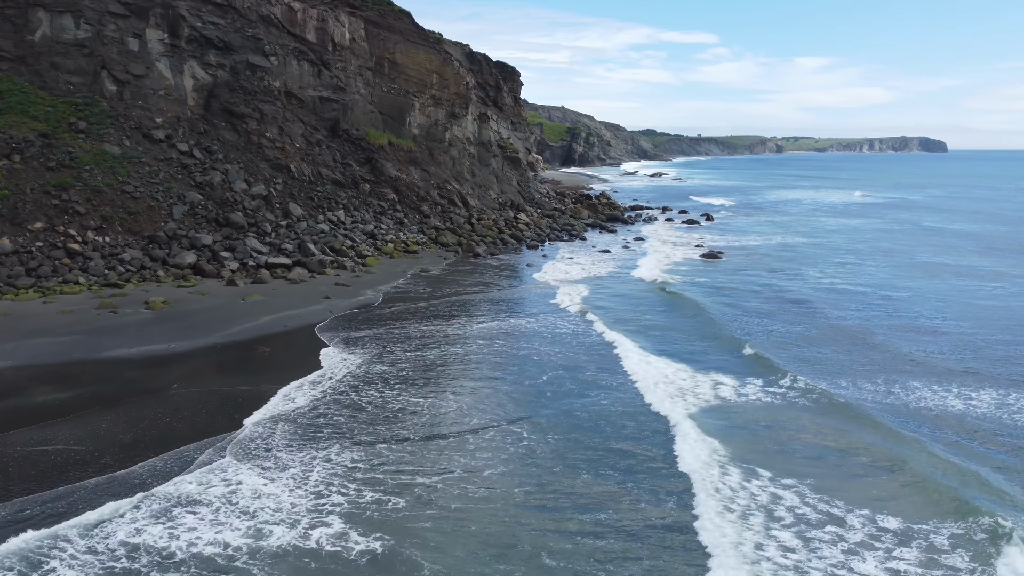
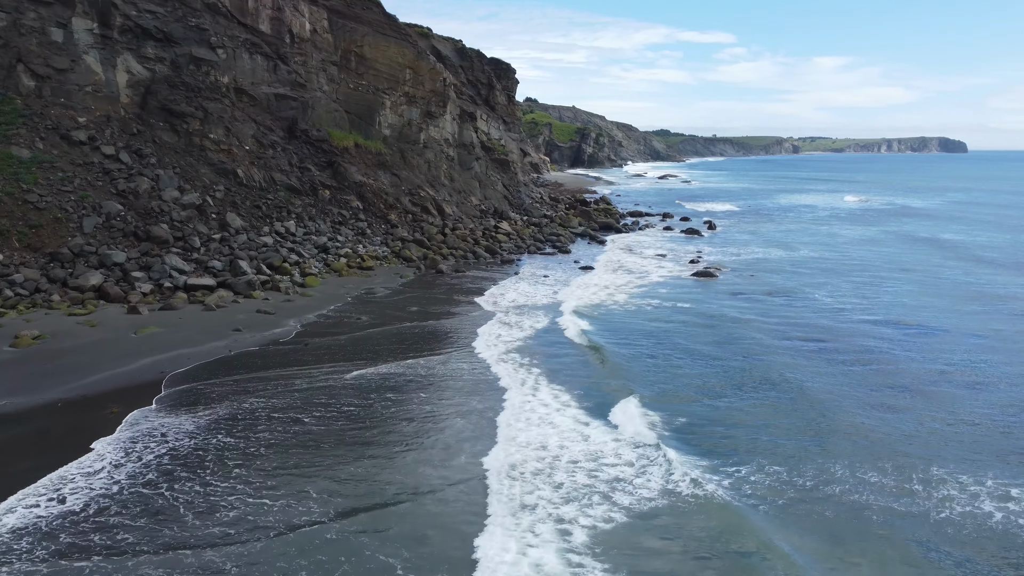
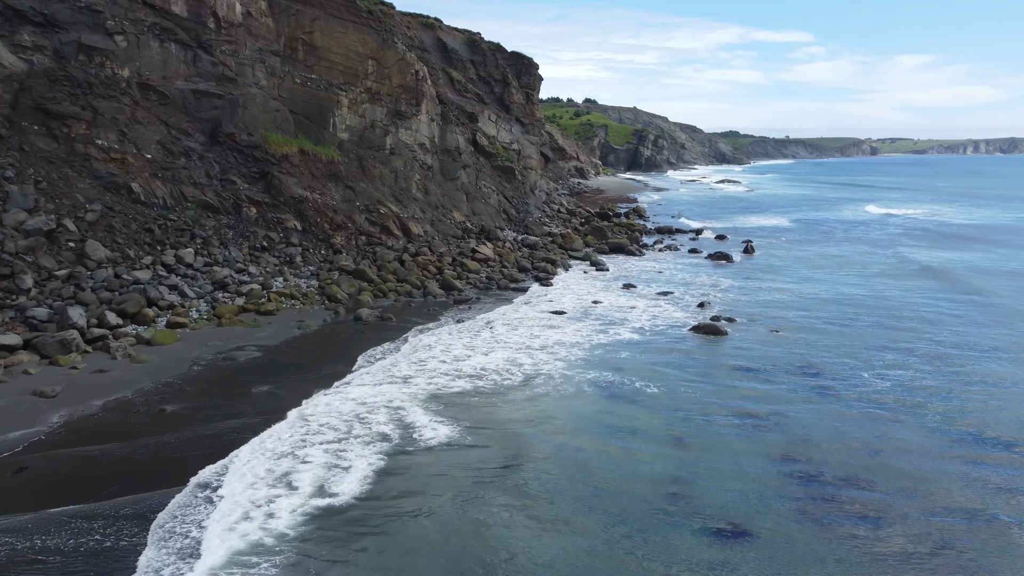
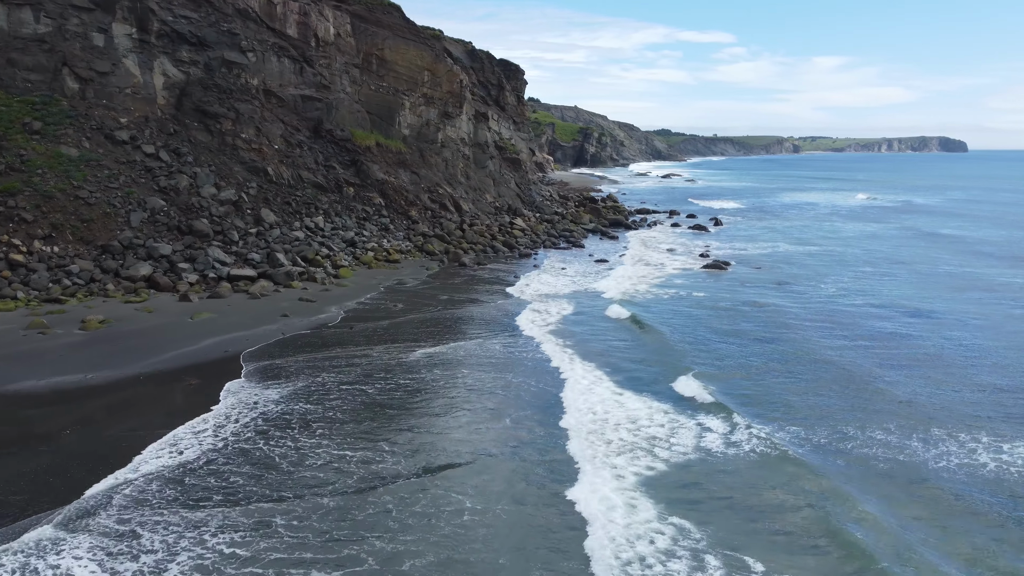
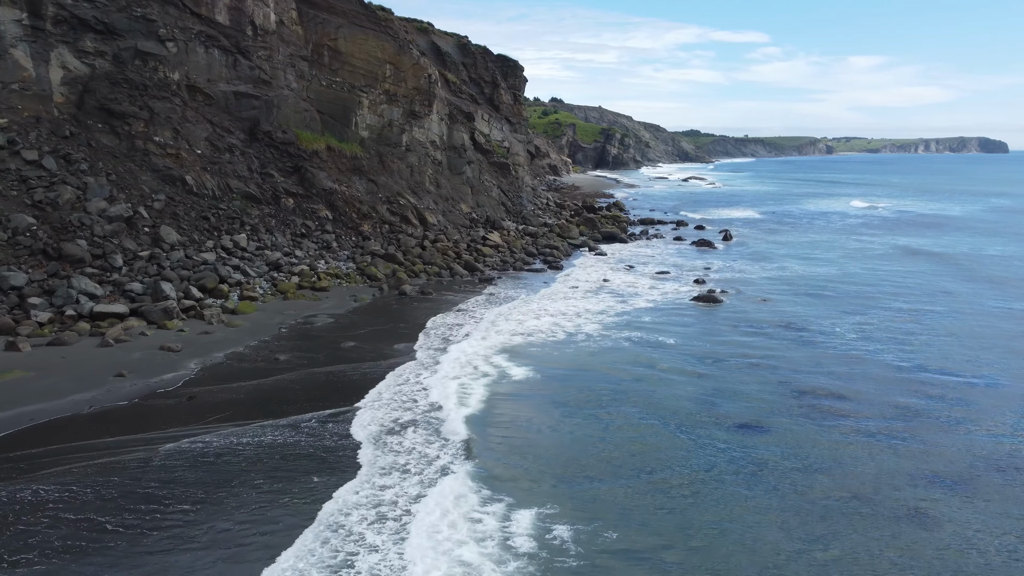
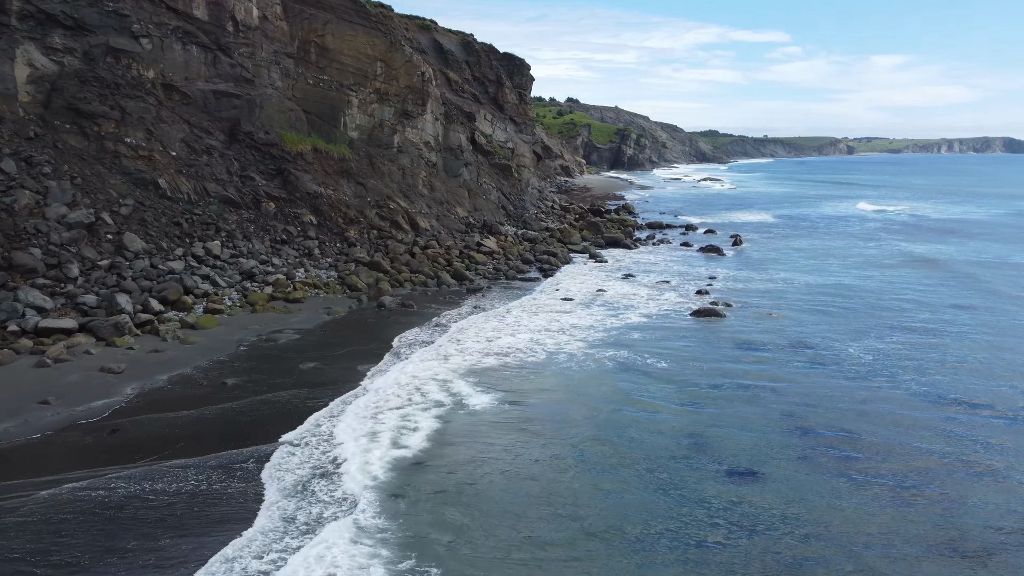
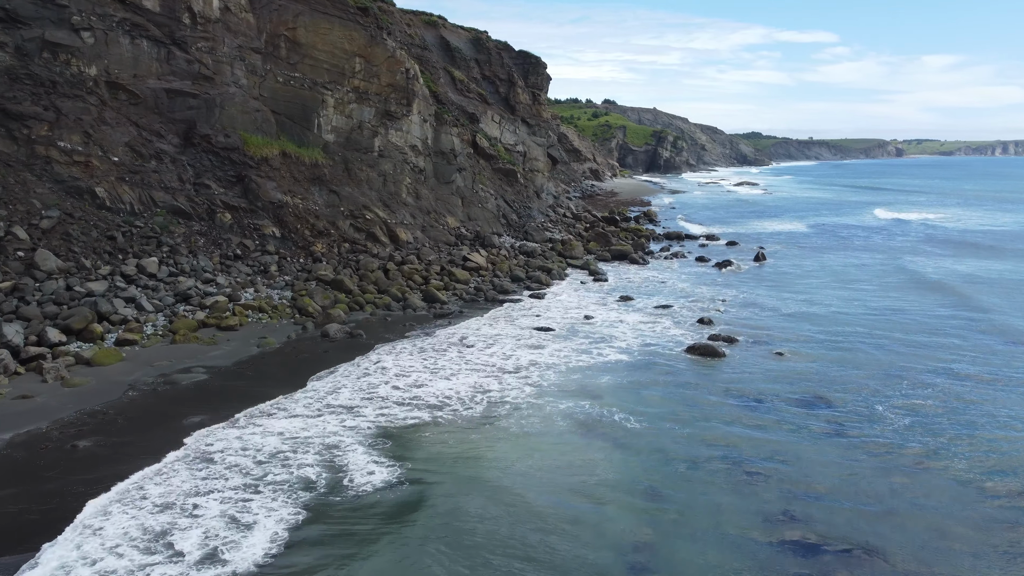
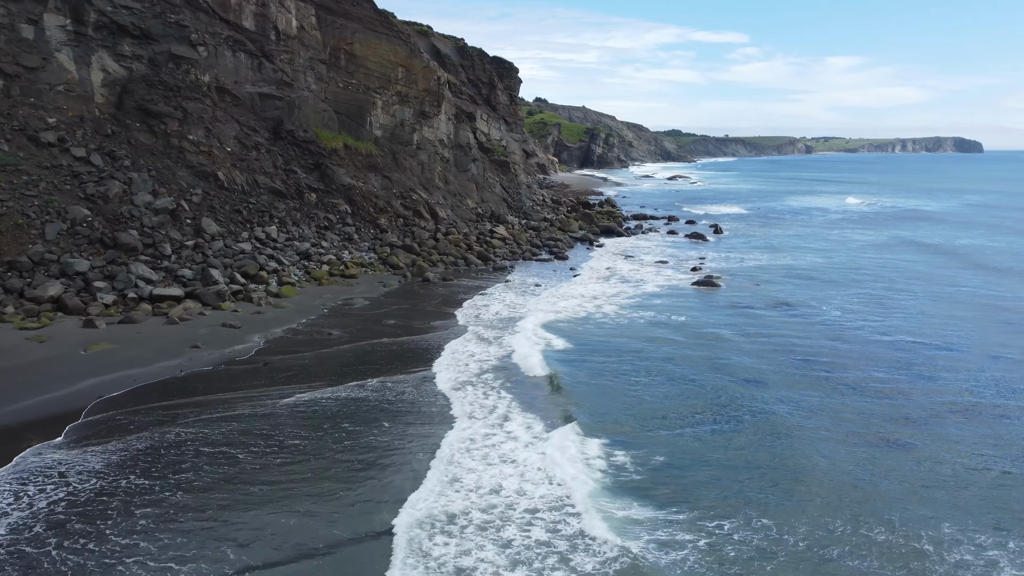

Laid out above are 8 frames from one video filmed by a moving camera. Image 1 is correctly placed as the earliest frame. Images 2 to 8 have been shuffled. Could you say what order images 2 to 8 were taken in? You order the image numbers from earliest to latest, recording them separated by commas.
4, 2, 8, 5, 6, 3, 7
